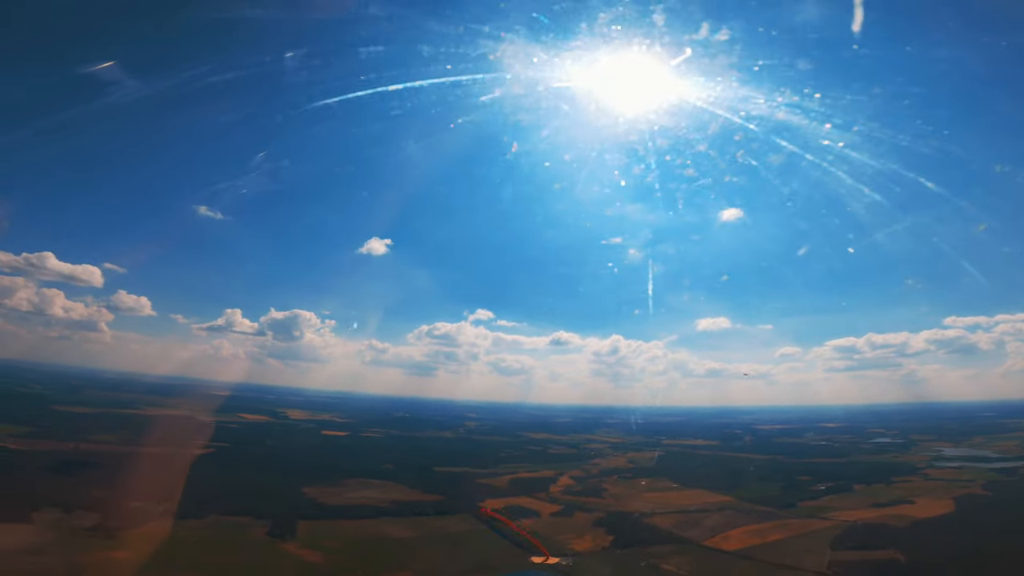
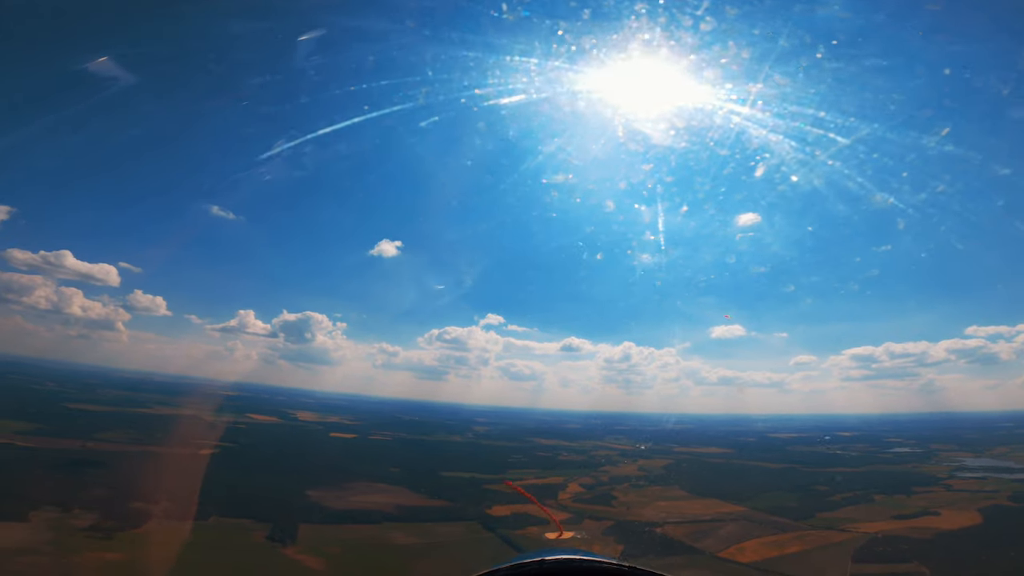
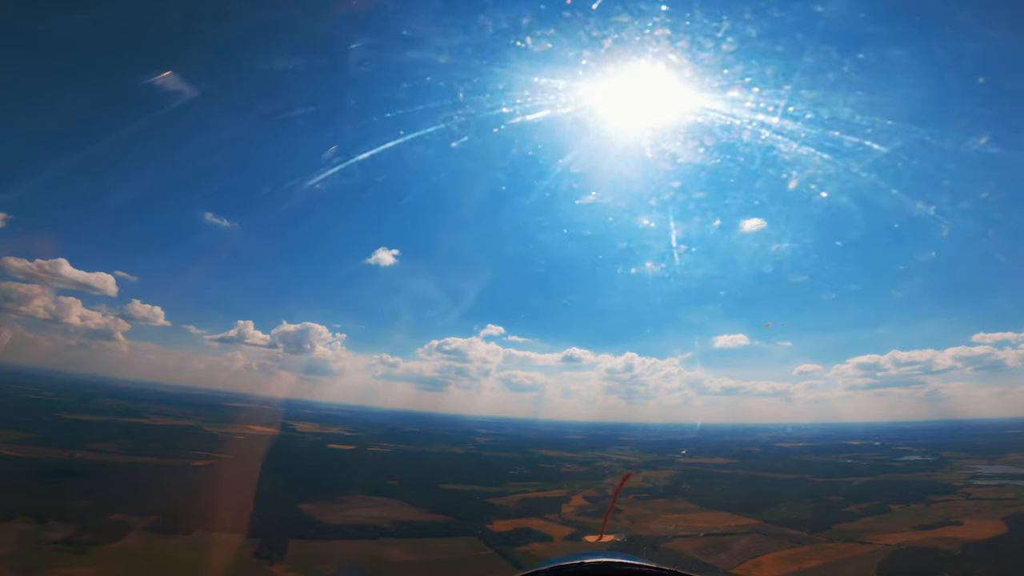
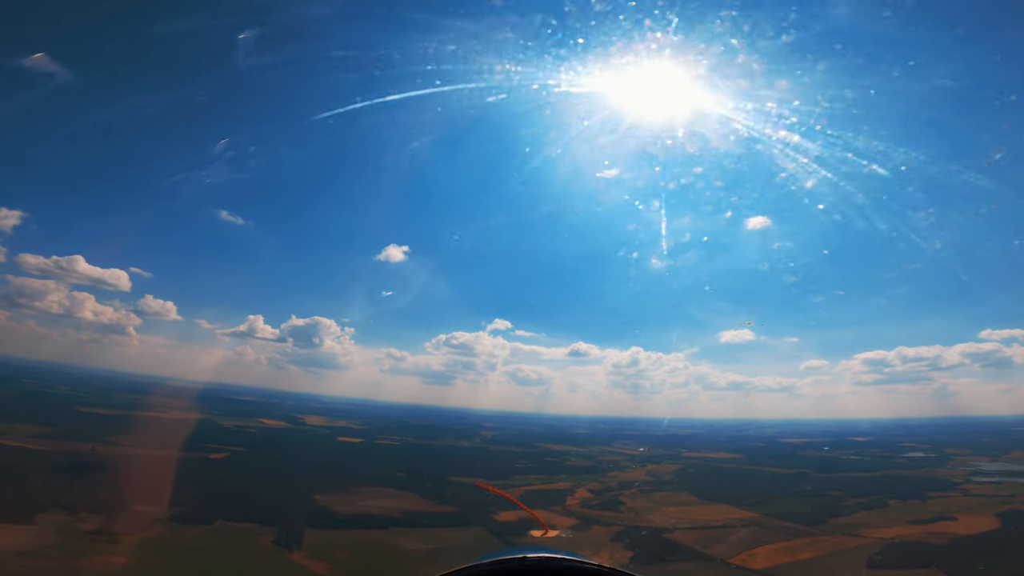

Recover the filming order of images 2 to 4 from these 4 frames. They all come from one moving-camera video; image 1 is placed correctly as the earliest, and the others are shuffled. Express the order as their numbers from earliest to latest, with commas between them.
2, 4, 3
